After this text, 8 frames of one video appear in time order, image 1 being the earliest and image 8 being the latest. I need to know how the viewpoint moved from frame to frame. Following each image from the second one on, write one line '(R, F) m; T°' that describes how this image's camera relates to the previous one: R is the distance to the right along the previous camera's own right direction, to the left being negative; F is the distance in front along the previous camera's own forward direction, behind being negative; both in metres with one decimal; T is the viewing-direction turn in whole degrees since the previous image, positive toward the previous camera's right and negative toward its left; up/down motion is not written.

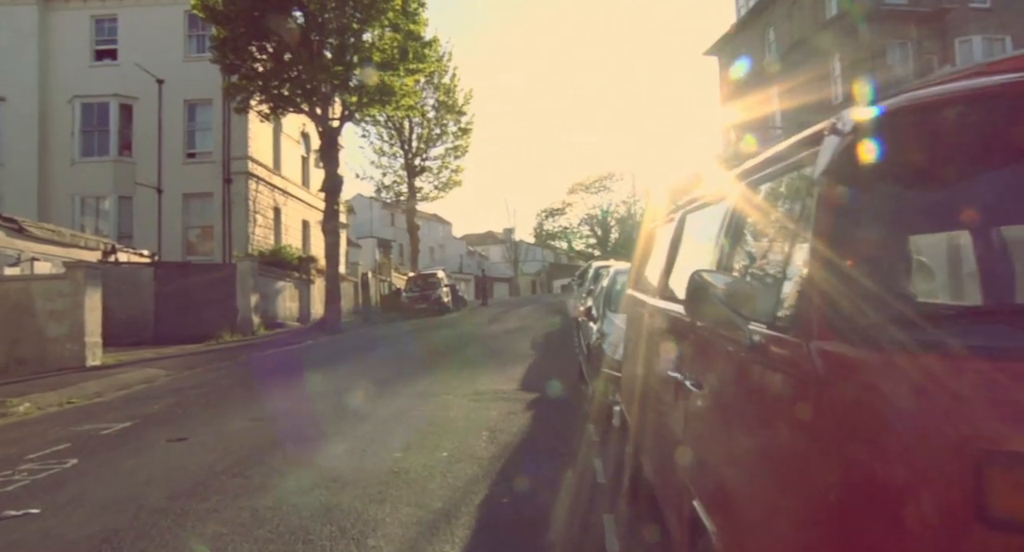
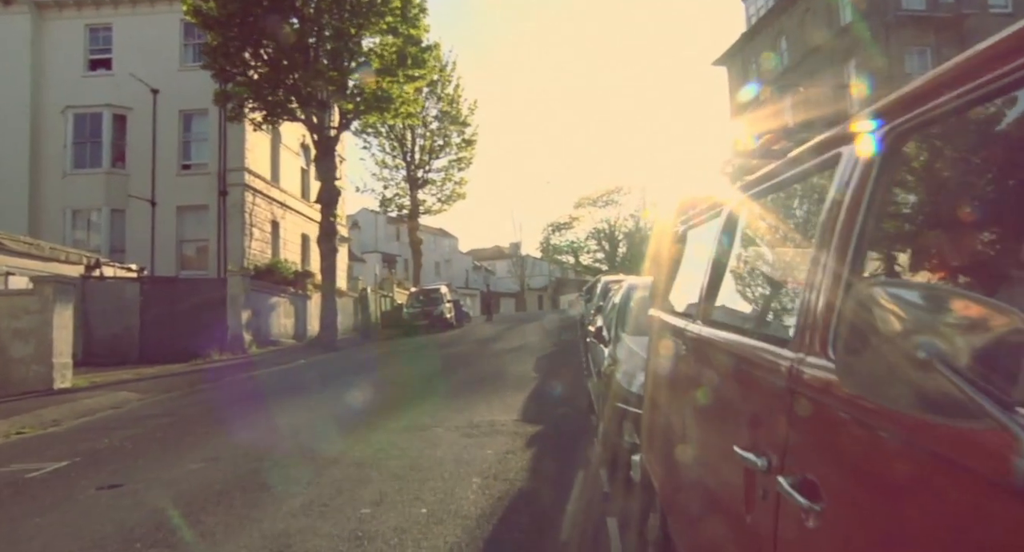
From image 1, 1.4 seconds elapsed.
(+0.1, +1.1) m; -1°
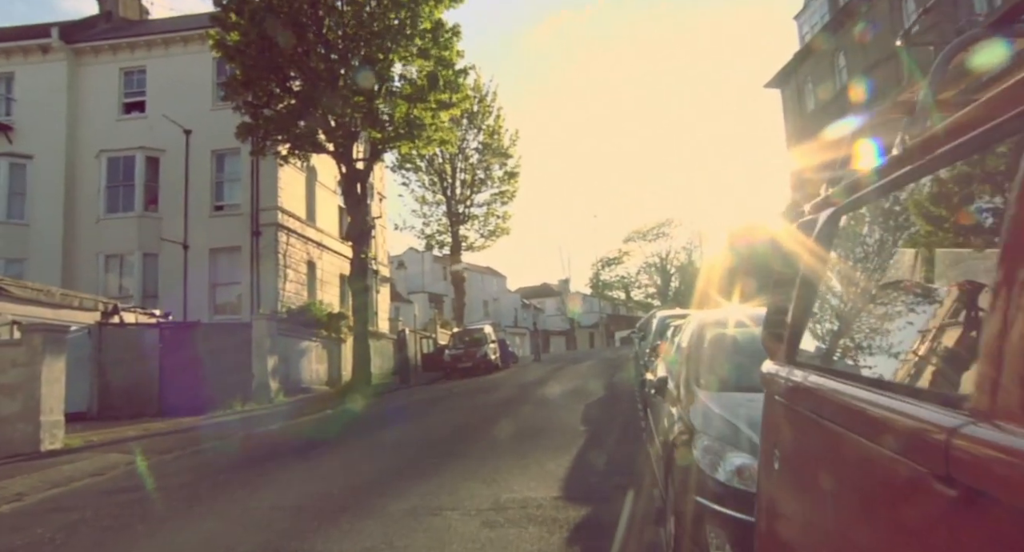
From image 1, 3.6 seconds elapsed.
(+0.2, +1.9) m; -4°
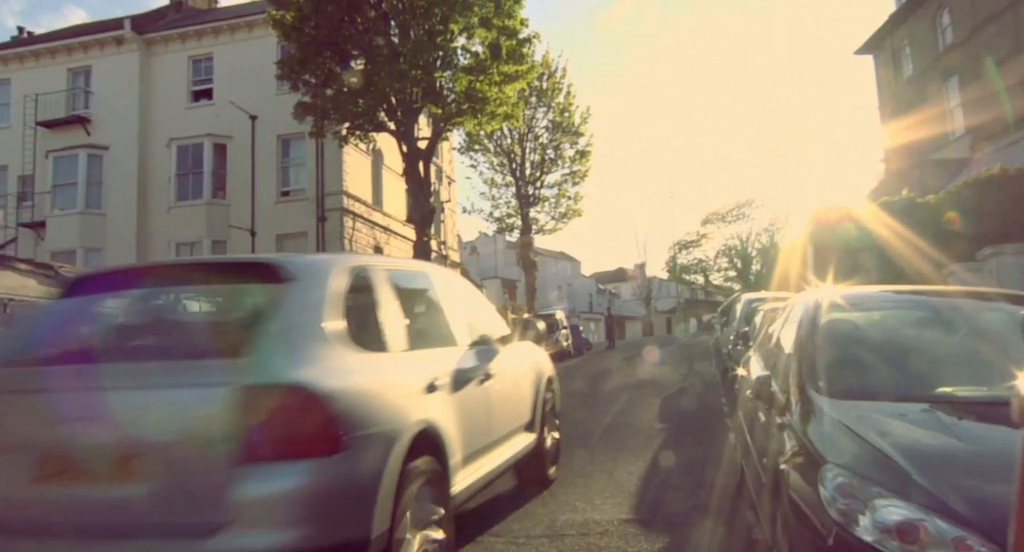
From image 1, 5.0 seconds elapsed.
(+0.2, +1.3) m; -7°
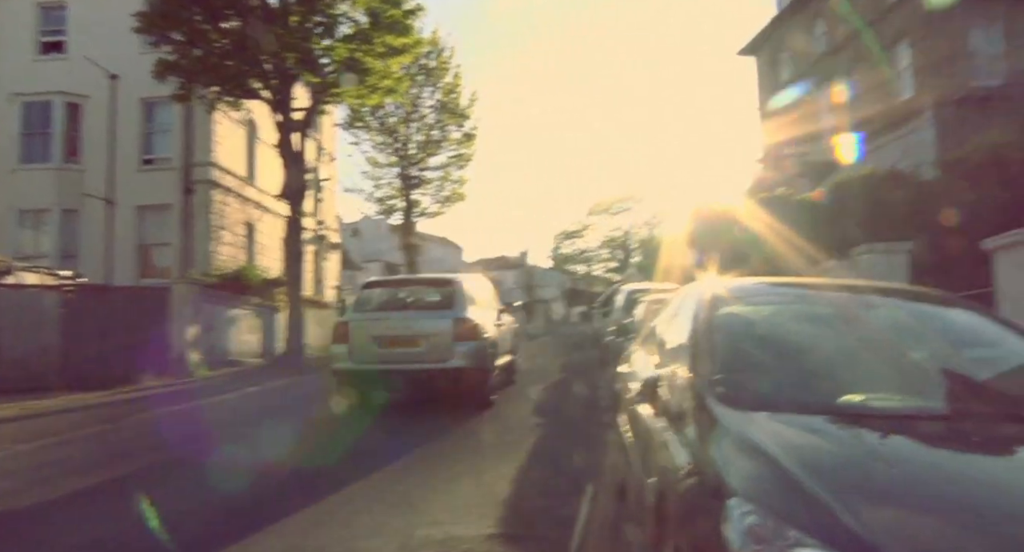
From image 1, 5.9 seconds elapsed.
(+0.1, +0.5) m; +10°
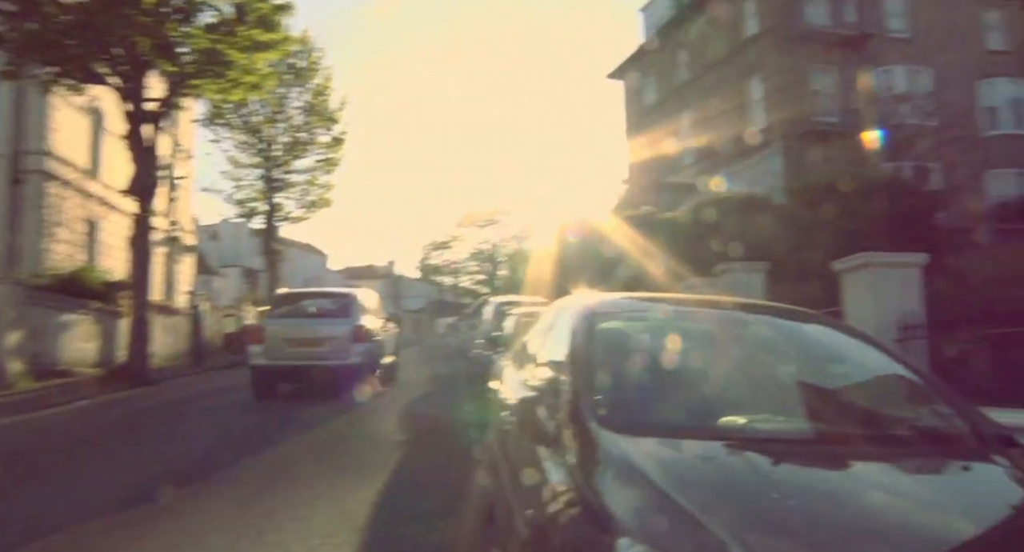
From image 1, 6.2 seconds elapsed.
(0.0, +0.2) m; +11°
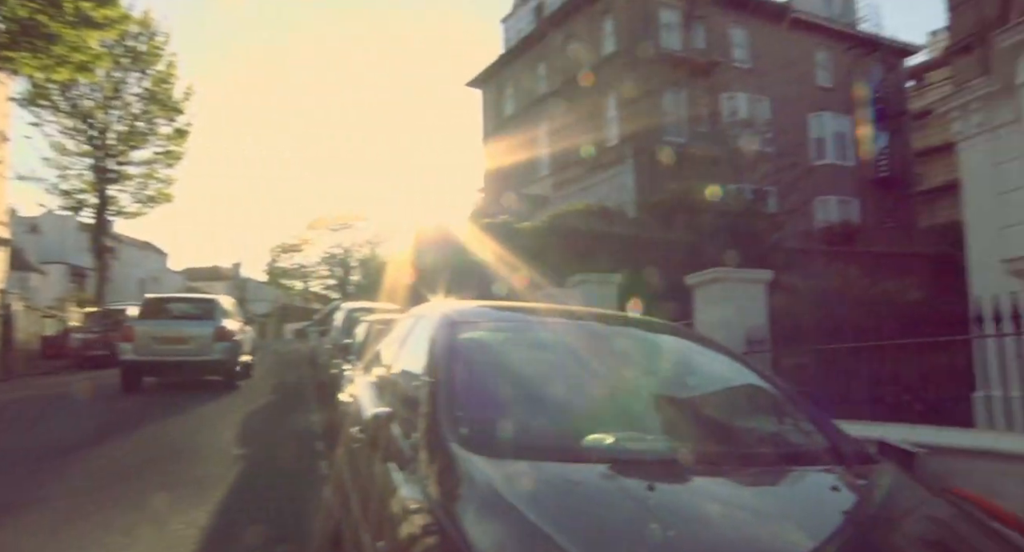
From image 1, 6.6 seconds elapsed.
(0.0, +0.2) m; +12°
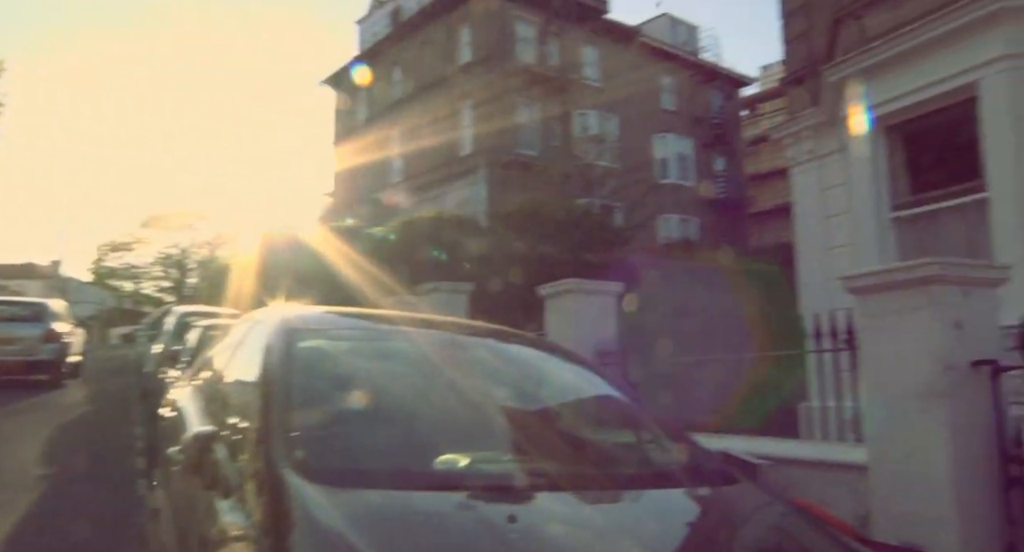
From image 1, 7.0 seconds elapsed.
(0.0, +0.2) m; +13°
